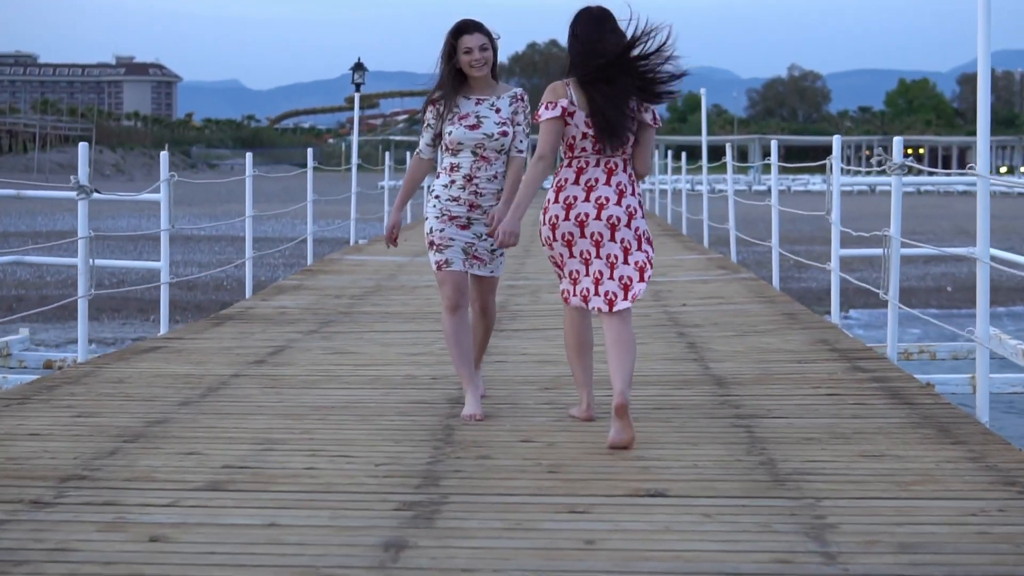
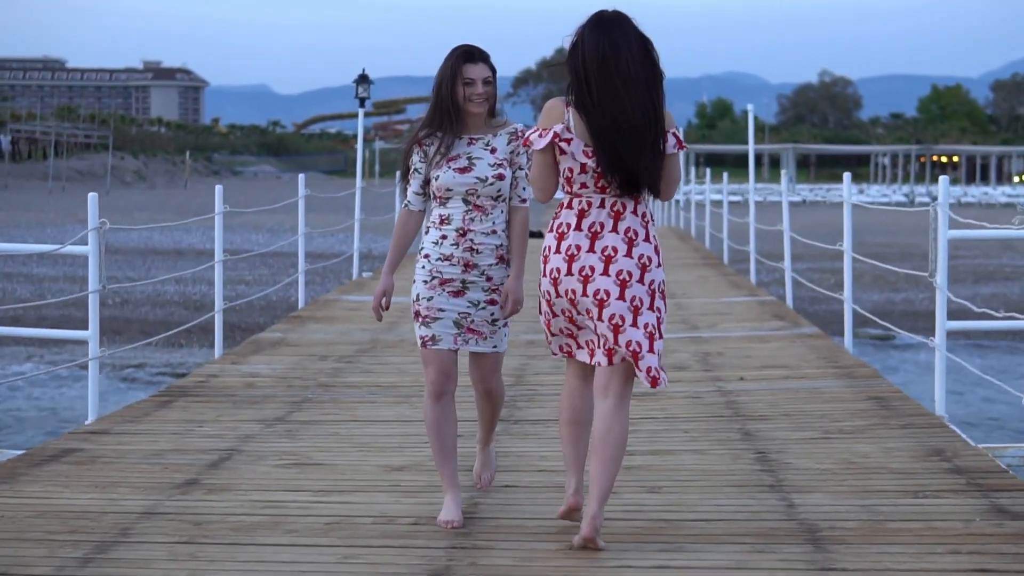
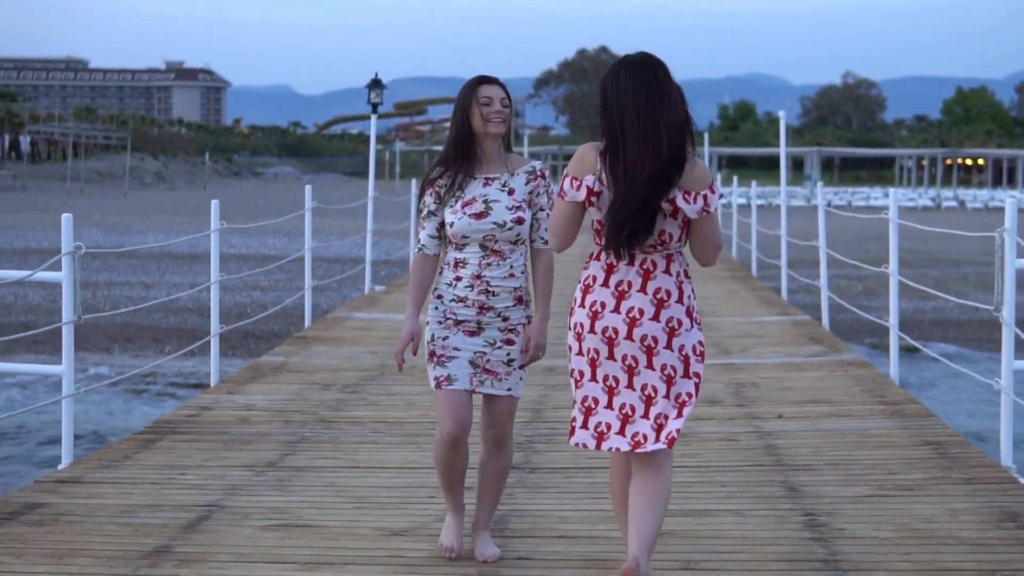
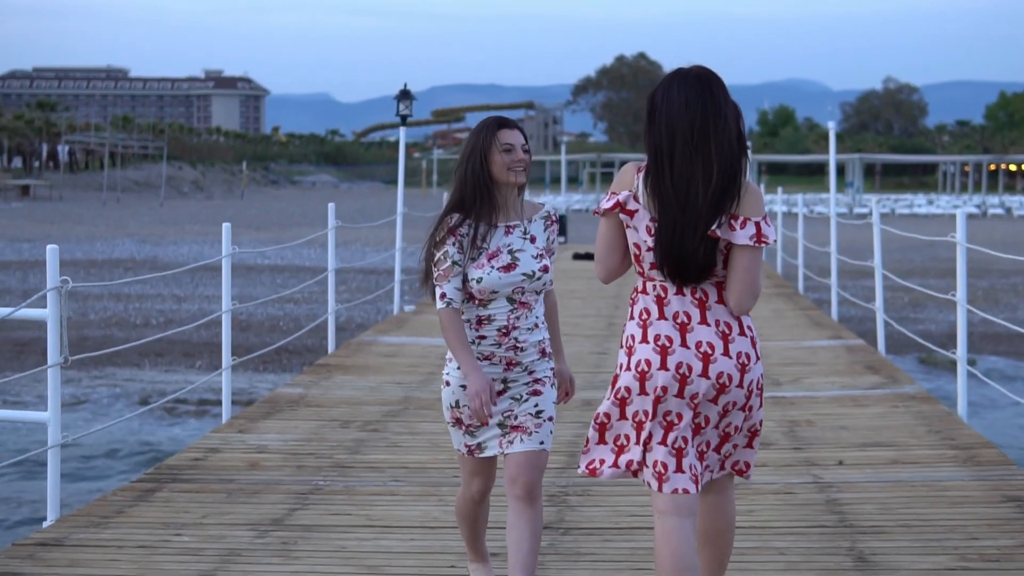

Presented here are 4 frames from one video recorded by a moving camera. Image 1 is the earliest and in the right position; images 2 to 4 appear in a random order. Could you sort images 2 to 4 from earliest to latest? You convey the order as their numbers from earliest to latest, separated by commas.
2, 3, 4
